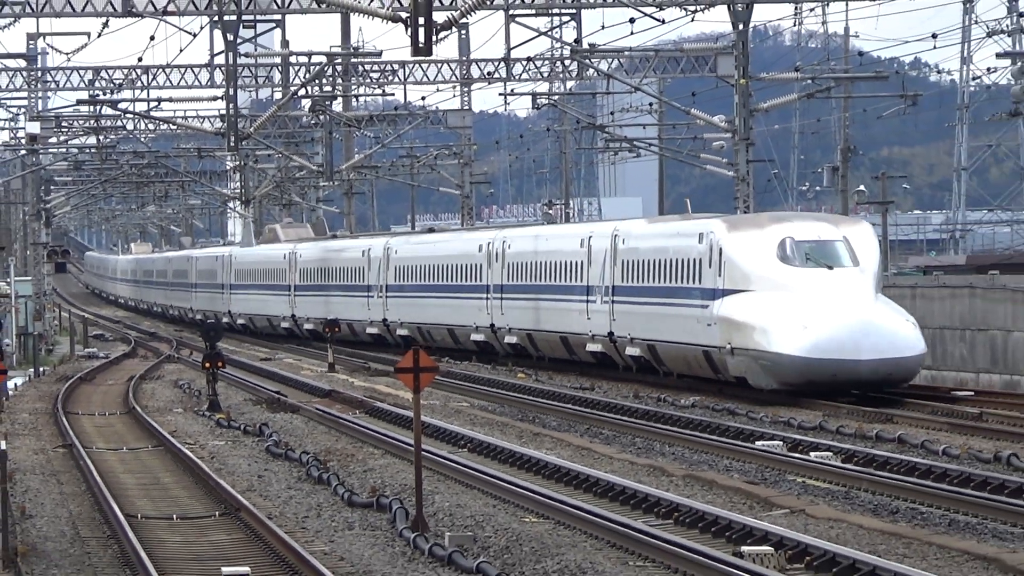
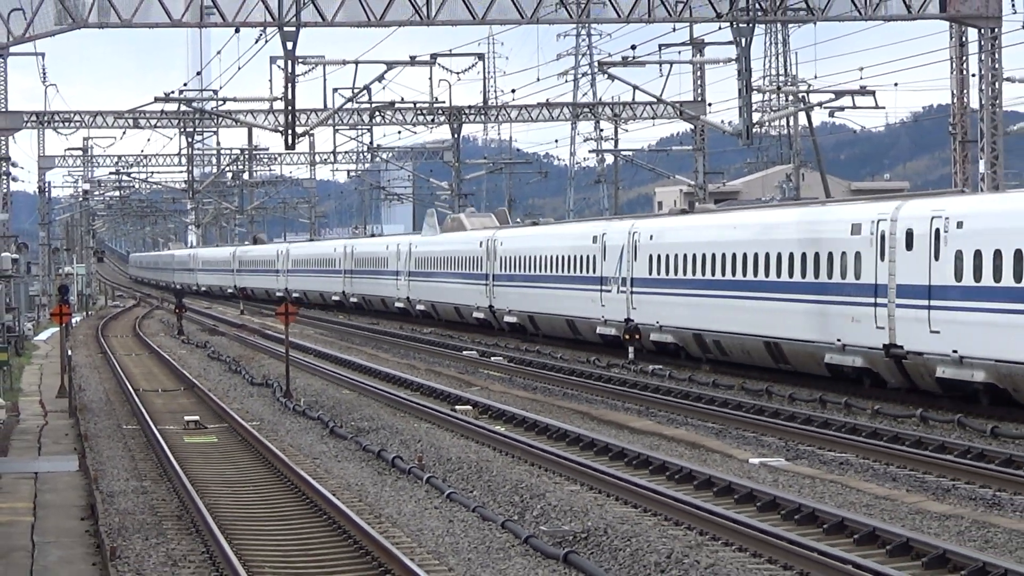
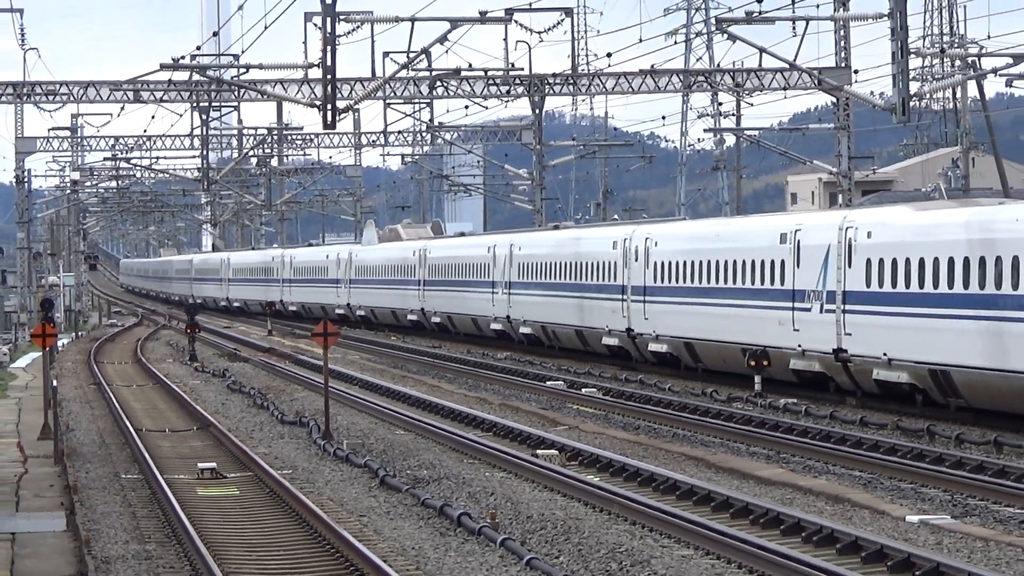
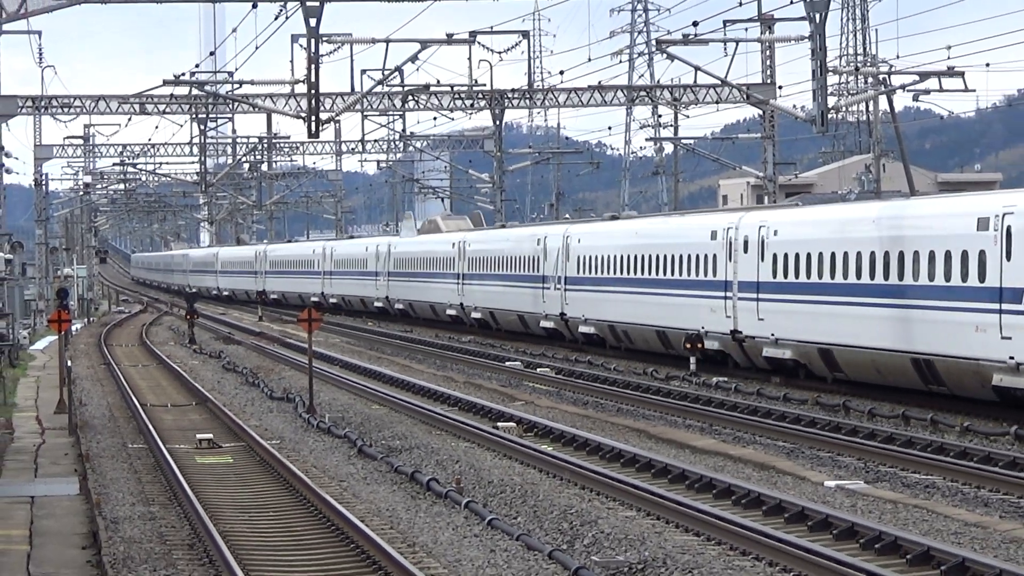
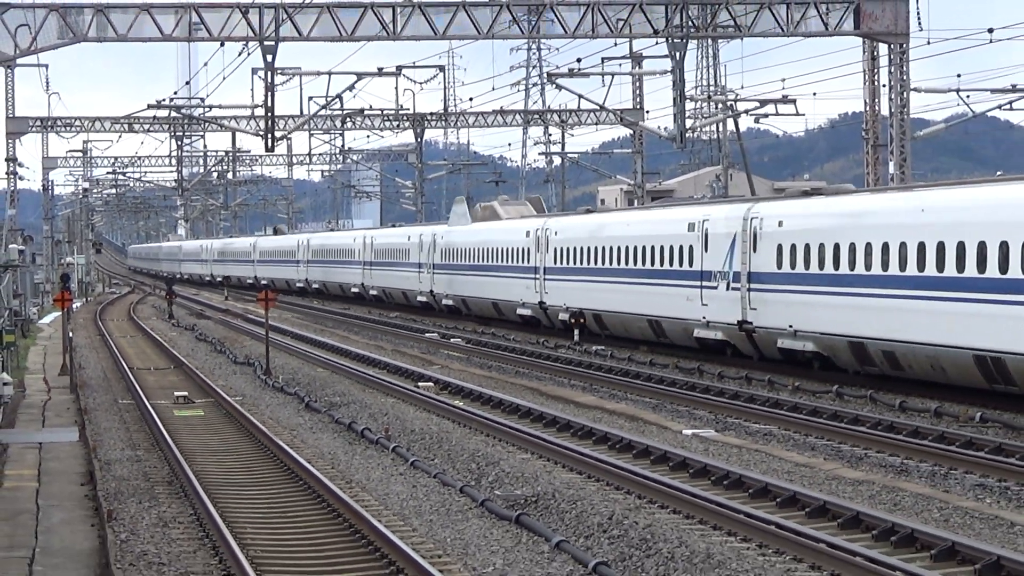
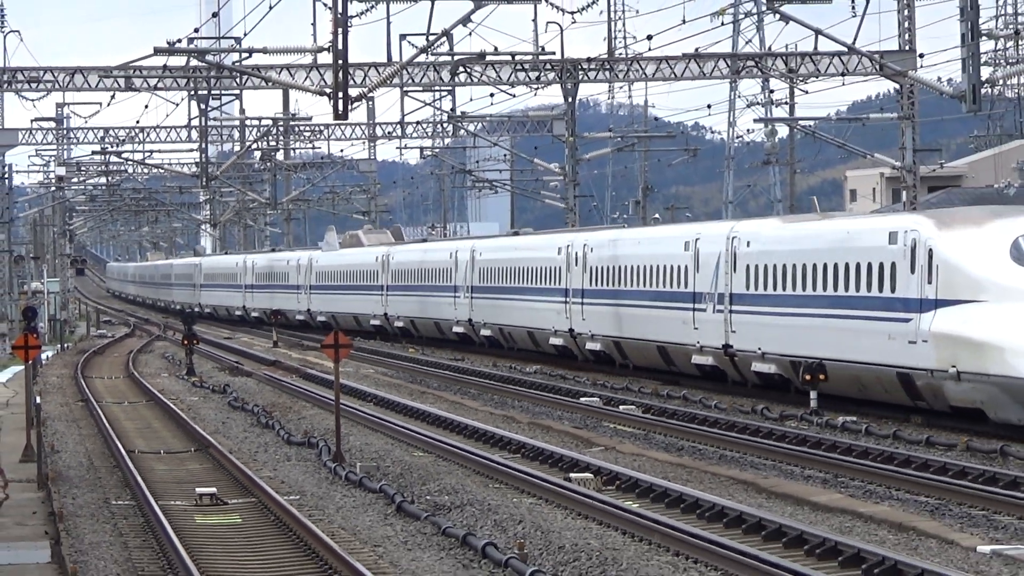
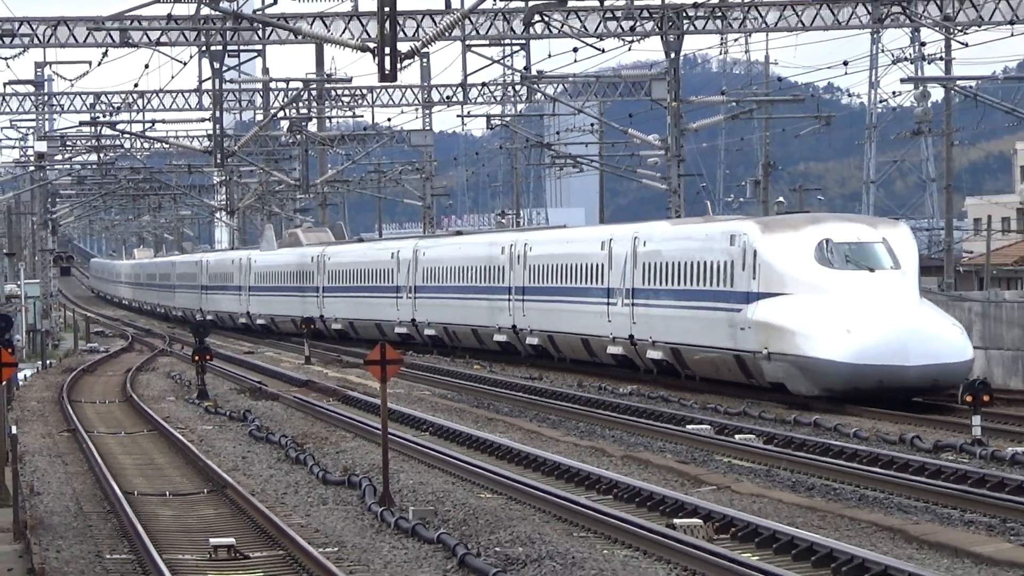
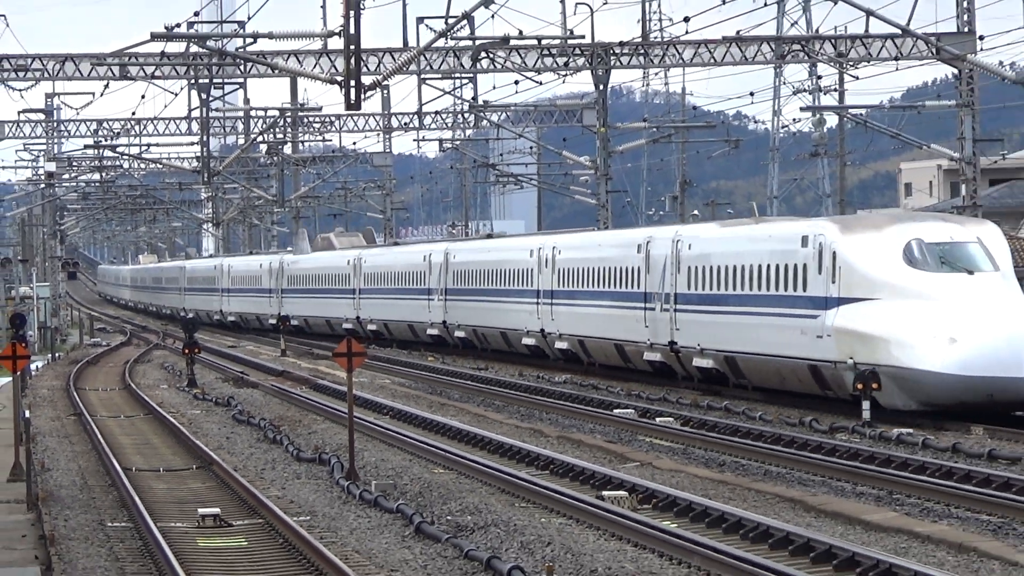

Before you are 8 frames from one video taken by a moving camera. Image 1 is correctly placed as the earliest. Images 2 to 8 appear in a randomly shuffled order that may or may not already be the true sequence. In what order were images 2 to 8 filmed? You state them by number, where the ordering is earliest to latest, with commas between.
7, 8, 6, 3, 4, 2, 5
